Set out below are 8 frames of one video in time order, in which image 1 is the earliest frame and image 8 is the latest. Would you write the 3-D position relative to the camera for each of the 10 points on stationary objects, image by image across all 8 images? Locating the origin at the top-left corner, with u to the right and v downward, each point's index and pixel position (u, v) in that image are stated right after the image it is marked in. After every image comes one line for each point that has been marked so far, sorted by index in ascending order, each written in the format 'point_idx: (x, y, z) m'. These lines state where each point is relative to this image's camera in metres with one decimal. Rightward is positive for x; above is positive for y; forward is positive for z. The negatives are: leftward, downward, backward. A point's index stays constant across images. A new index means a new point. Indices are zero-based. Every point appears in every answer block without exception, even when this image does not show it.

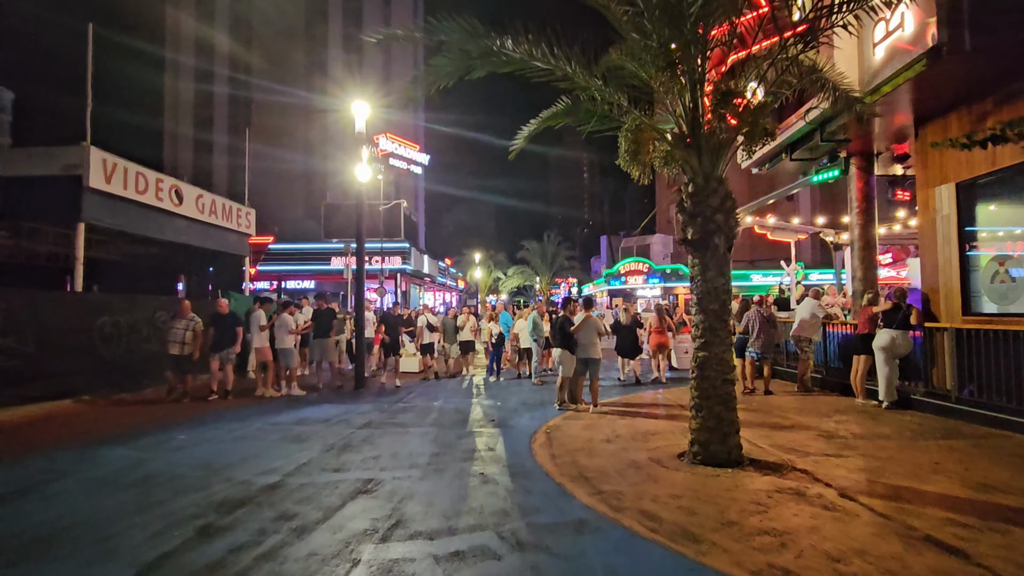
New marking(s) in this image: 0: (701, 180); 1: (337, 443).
0: (+2.2, +1.3, +6.2) m
1: (-2.6, -2.3, +7.8) m
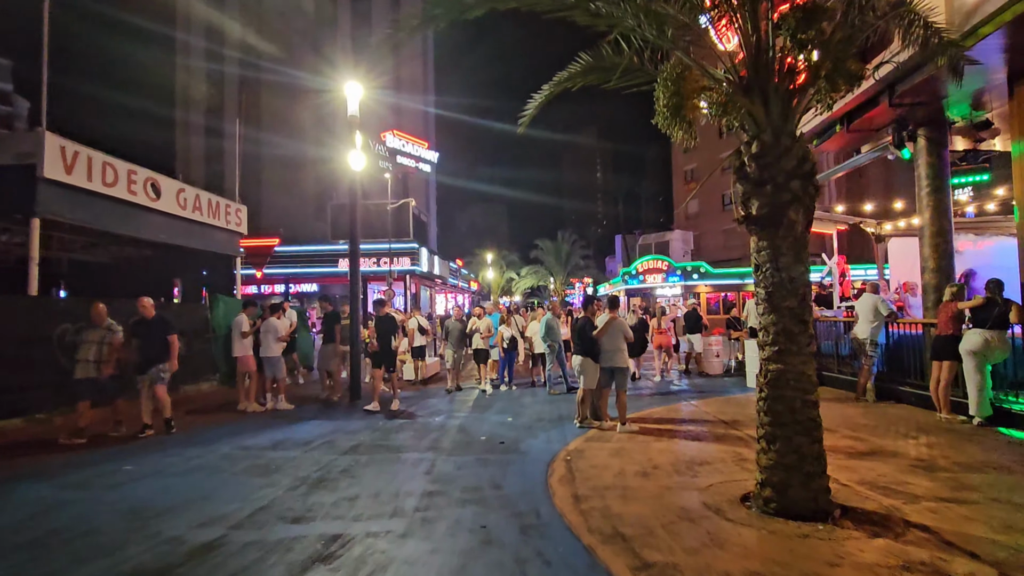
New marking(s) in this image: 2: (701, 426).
0: (+2.3, +1.4, +4.7) m
1: (-2.5, -2.3, +6.4) m
2: (+3.0, -2.2, +8.3) m
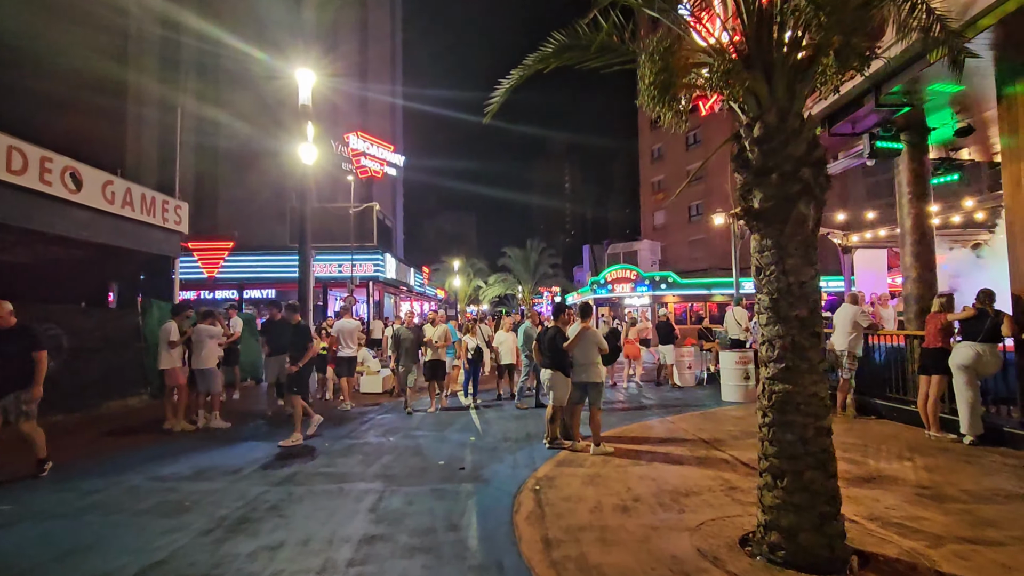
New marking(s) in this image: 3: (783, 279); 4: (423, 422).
0: (+2.0, +1.3, +4.0) m
1: (-2.9, -2.3, +5.3) m
2: (+2.5, -2.3, +7.6) m
3: (+2.0, +0.1, +3.9) m
4: (-1.7, -2.7, +10.2) m
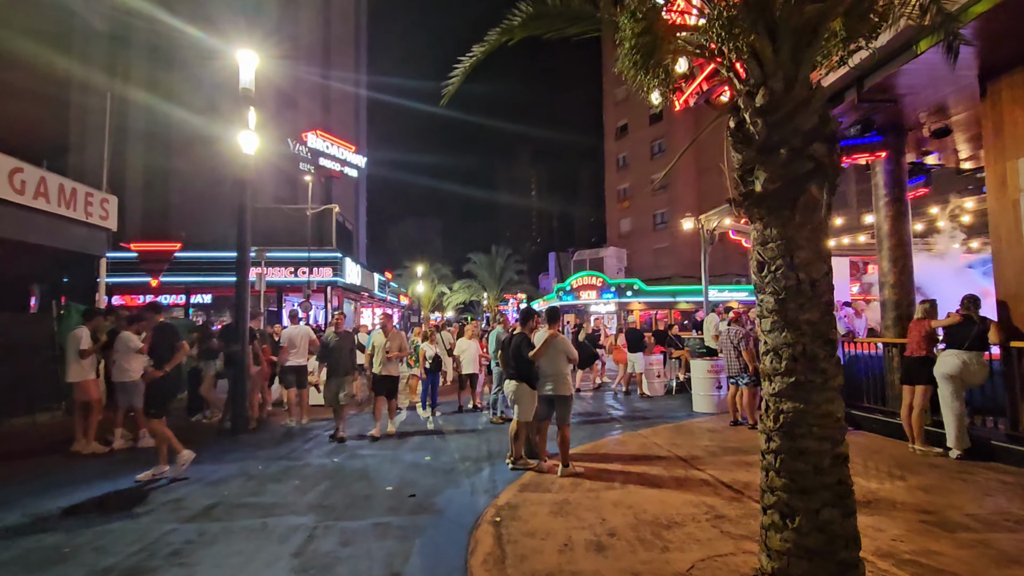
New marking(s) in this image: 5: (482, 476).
0: (+1.7, +1.3, +3.4) m
1: (-3.3, -2.3, +4.3) m
2: (+1.9, -2.4, +6.9) m
3: (+1.8, +0.1, +3.3) m
4: (-2.4, -2.7, +9.2) m
5: (-0.4, -2.5, +6.8) m
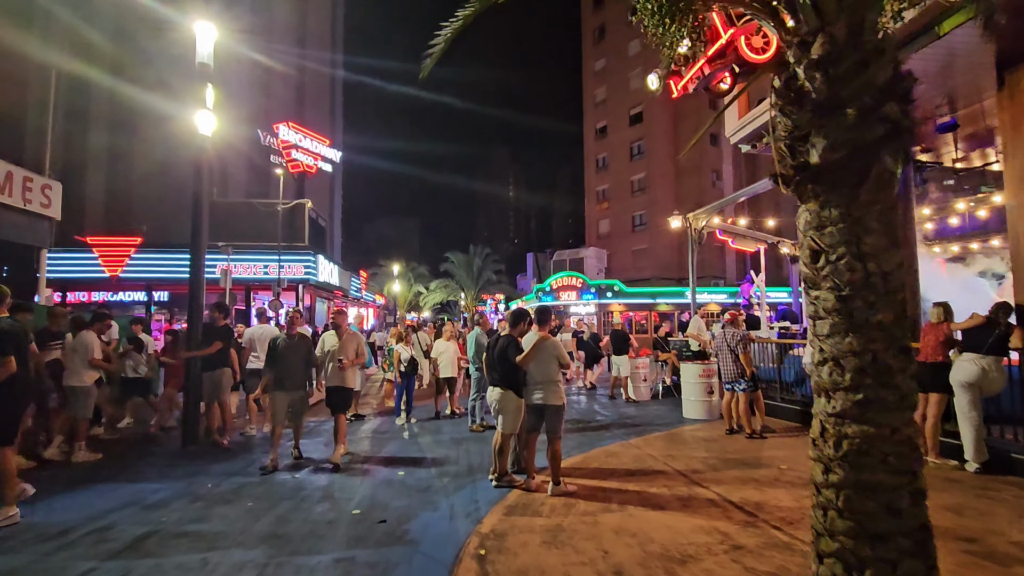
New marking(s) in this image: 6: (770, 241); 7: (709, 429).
0: (+1.7, +1.3, +2.7) m
1: (-3.3, -2.2, +3.4) m
2: (+1.8, -2.3, +6.3) m
3: (+1.8, +0.1, +2.6) m
4: (-2.7, -2.6, +8.4) m
5: (-0.6, -2.4, +6.1) m
6: (+8.4, +1.5, +17.0) m
7: (+3.7, -2.7, +9.7) m
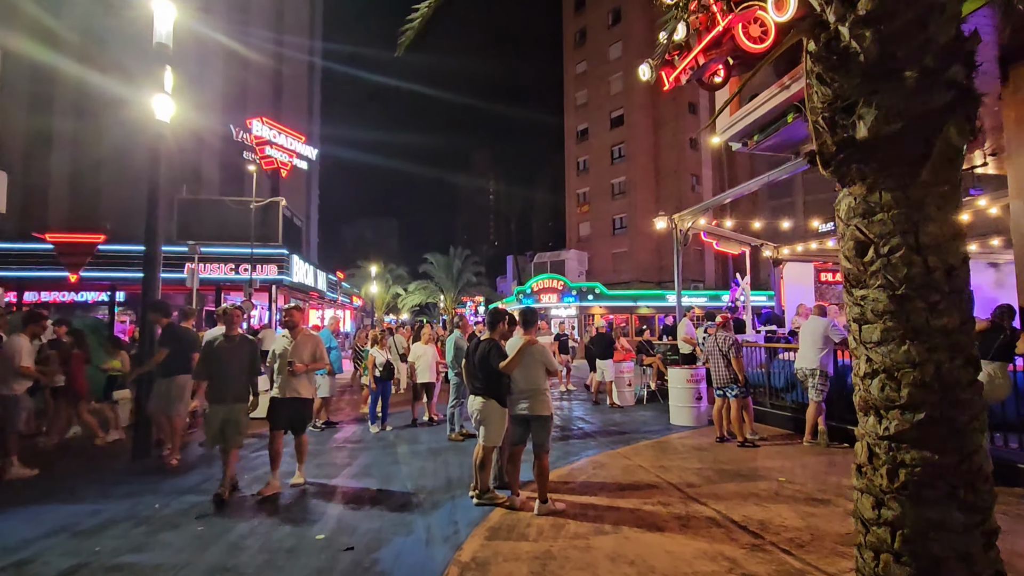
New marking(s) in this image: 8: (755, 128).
0: (+1.7, +1.4, +2.3) m
1: (-3.4, -2.2, +2.8) m
2: (+1.6, -2.3, +5.8) m
3: (+1.7, +0.1, +2.2) m
4: (-3.0, -2.6, +7.8) m
5: (-0.8, -2.4, +5.5) m
6: (+7.8, +1.4, +16.8) m
7: (+3.4, -2.7, +9.3) m
8: (+4.3, +2.8, +9.2) m
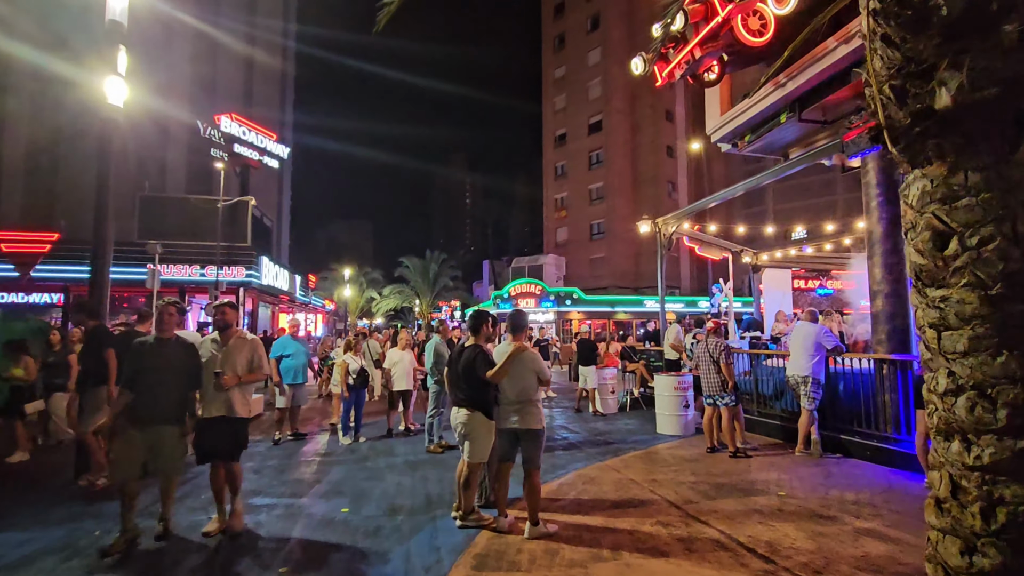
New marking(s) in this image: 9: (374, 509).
0: (+1.8, +1.4, +1.9) m
1: (-3.4, -2.2, +2.2) m
2: (+1.4, -2.4, +5.4) m
3: (+1.8, +0.1, +1.8) m
4: (-3.2, -2.7, +7.1) m
5: (-0.9, -2.4, +5.0) m
6: (+7.1, +1.2, +16.7) m
7: (+3.0, -2.8, +9.0) m
8: (+4.1, +2.8, +9.0) m
9: (-1.6, -2.5, +5.9) m
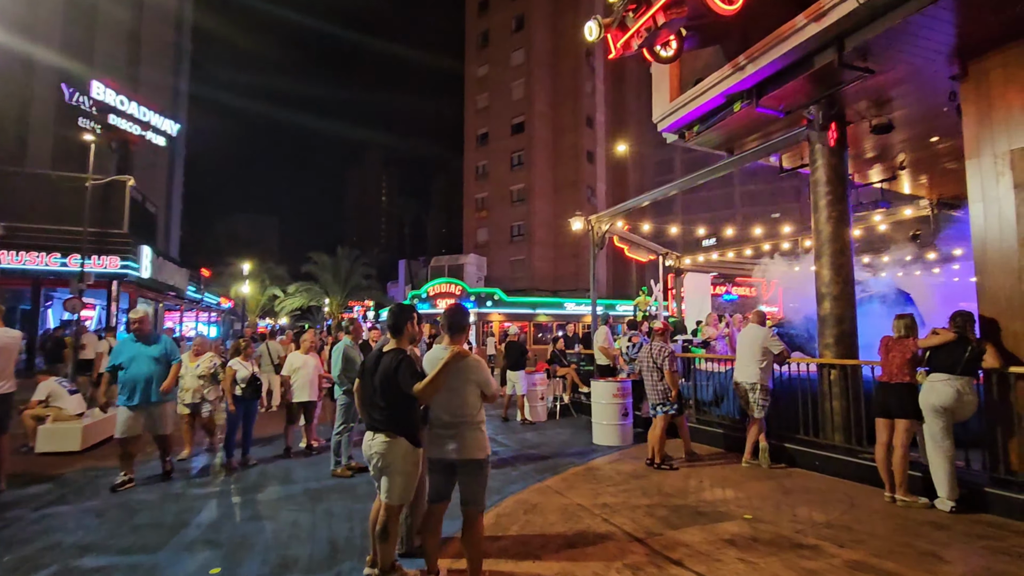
0: (+1.8, +1.4, +1.1) m
1: (-3.4, -2.0, +0.5) m
2: (+0.8, -2.3, +4.4) m
3: (+1.8, +0.2, +1.0) m
4: (-4.0, -2.5, +5.4) m
5: (-1.4, -2.3, +3.7) m
6: (+4.7, +1.2, +16.6) m
7: (+1.9, -2.7, +8.3) m
8: (+3.0, +2.8, +8.4) m
9: (-2.2, -2.4, +4.5) m
